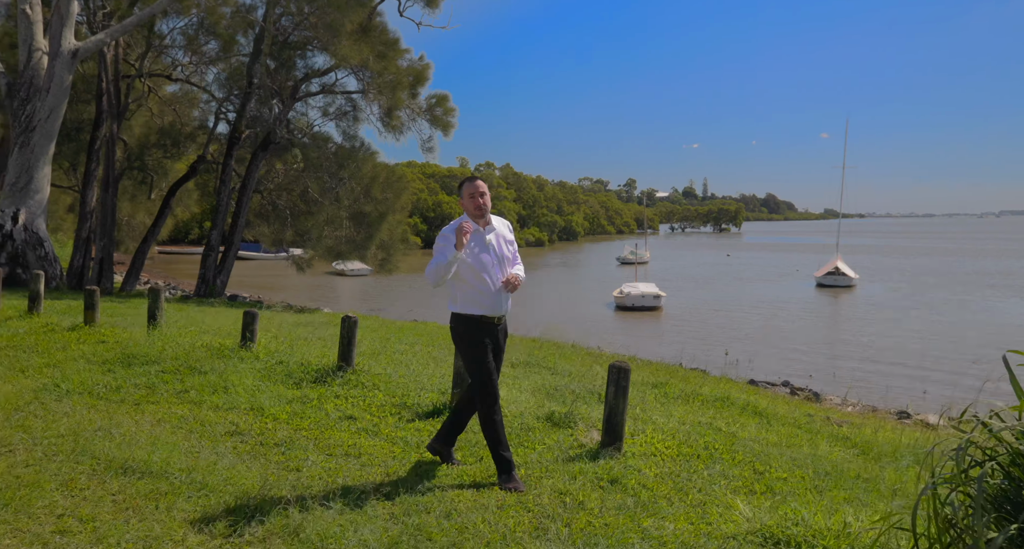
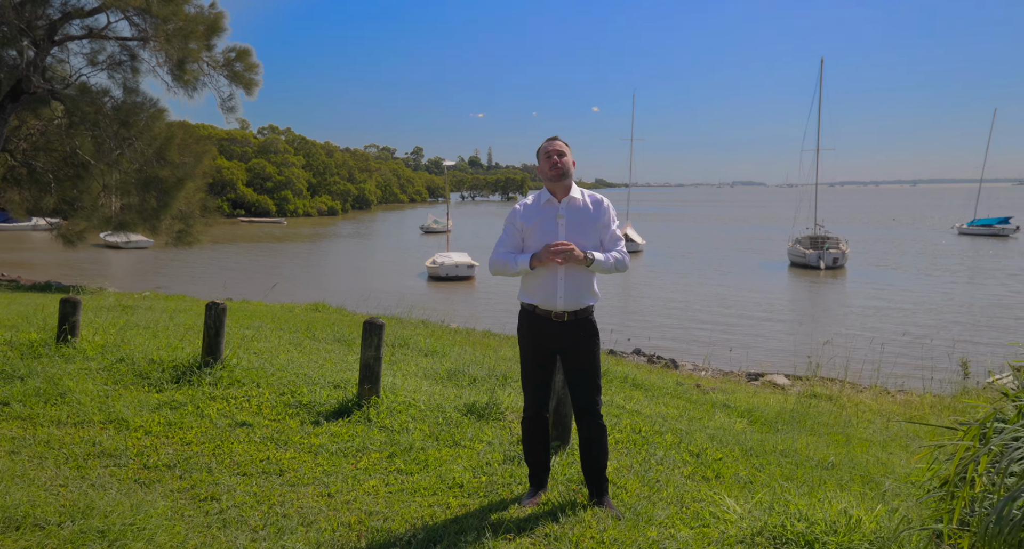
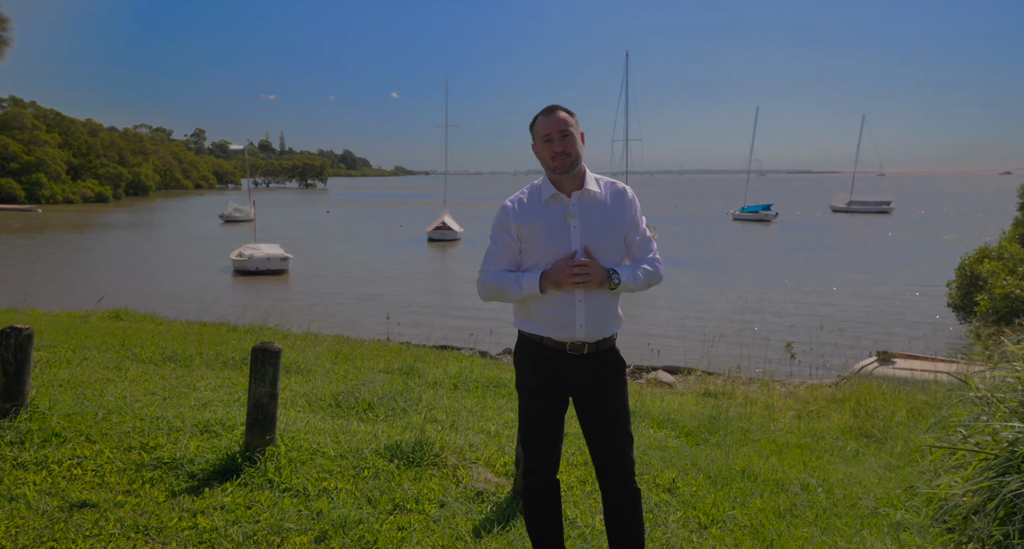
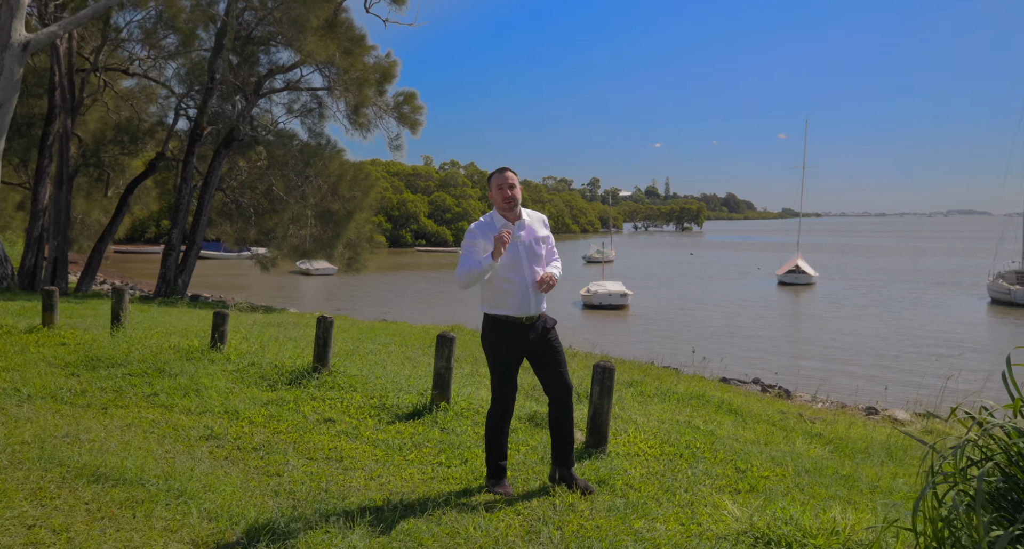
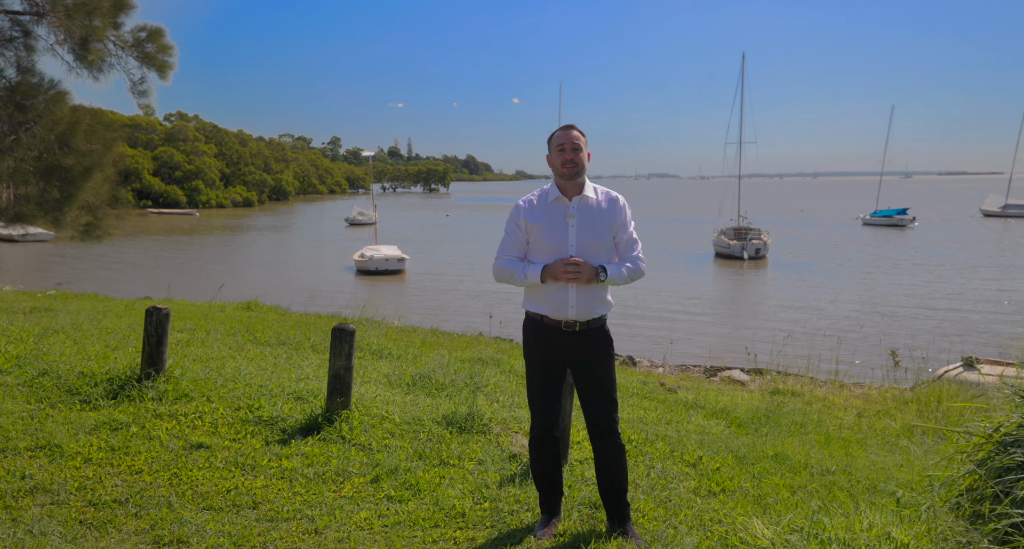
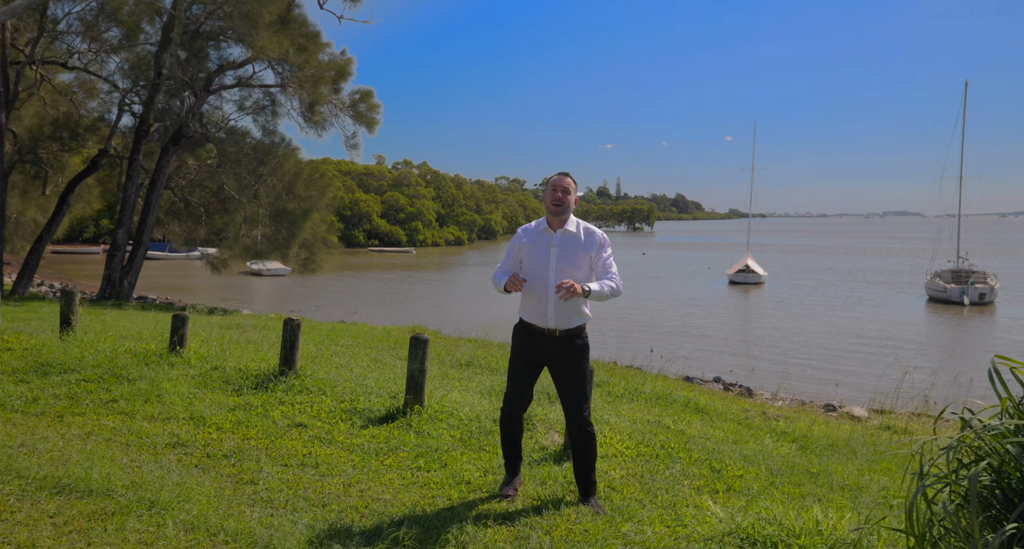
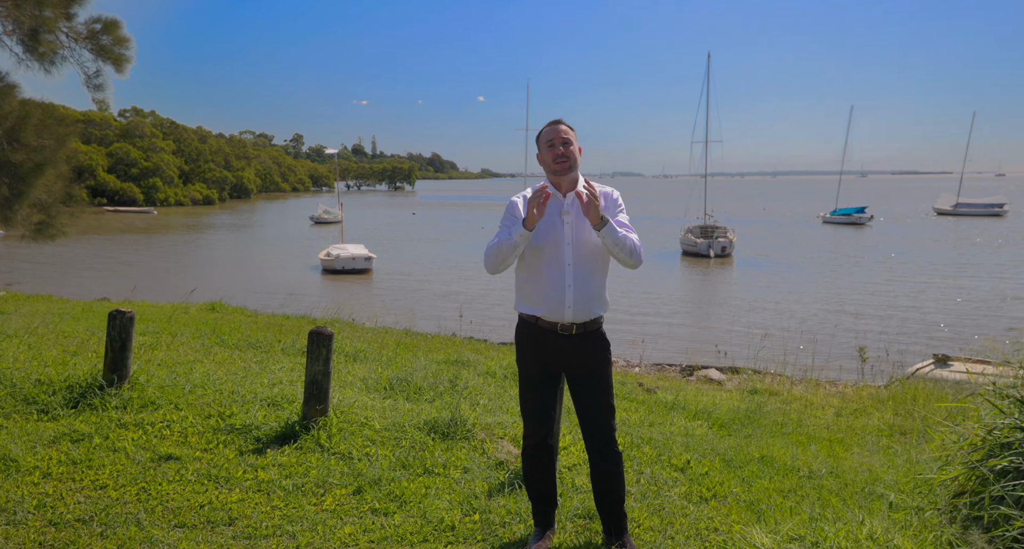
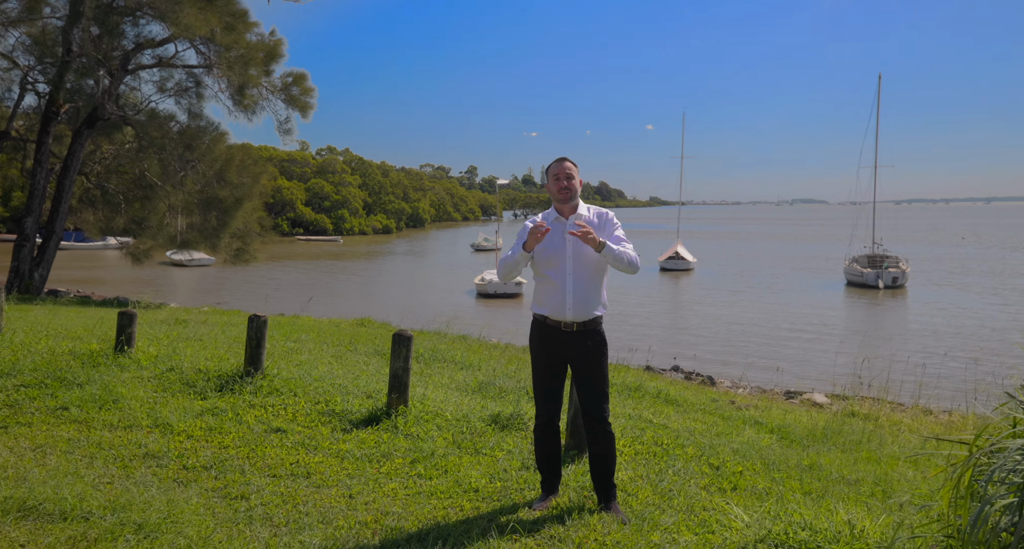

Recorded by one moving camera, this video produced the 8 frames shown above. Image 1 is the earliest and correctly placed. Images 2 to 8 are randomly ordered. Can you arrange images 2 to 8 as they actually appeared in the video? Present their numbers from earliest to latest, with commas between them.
4, 6, 8, 2, 5, 7, 3
